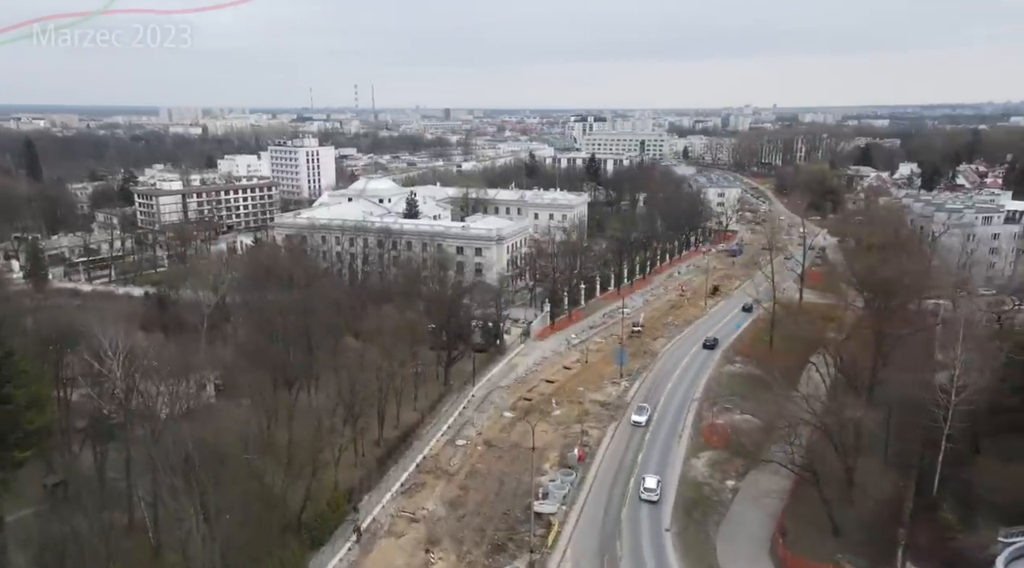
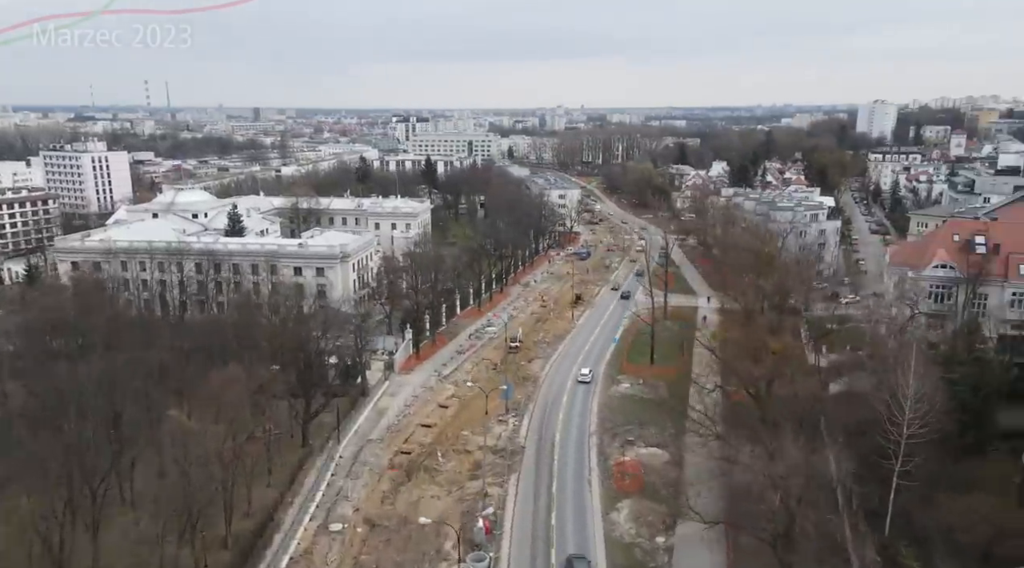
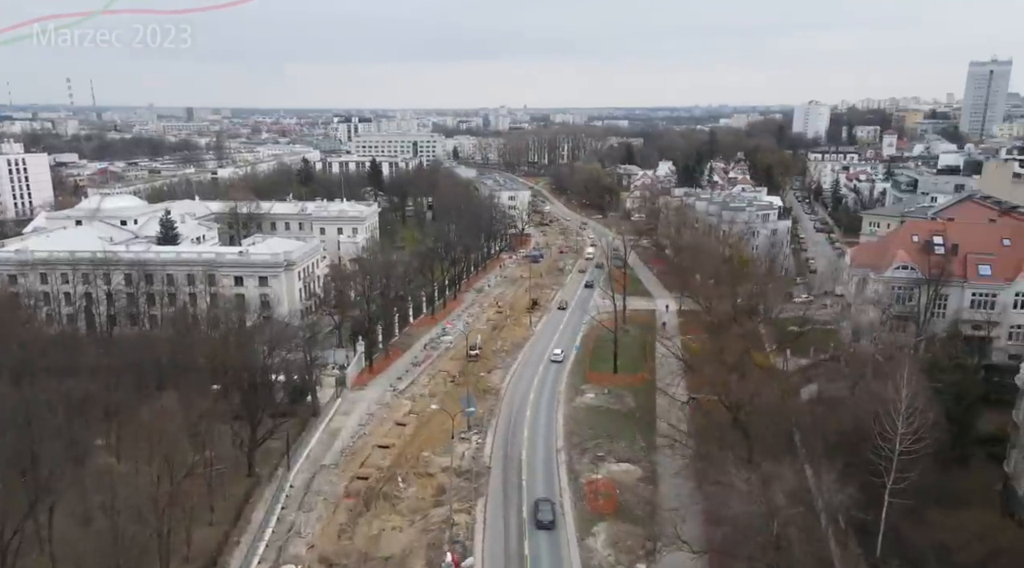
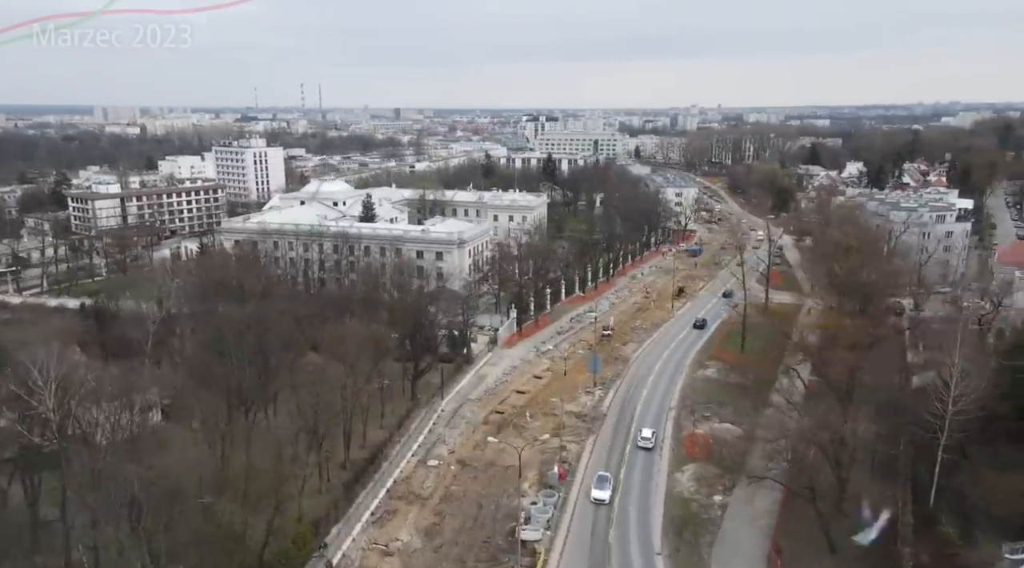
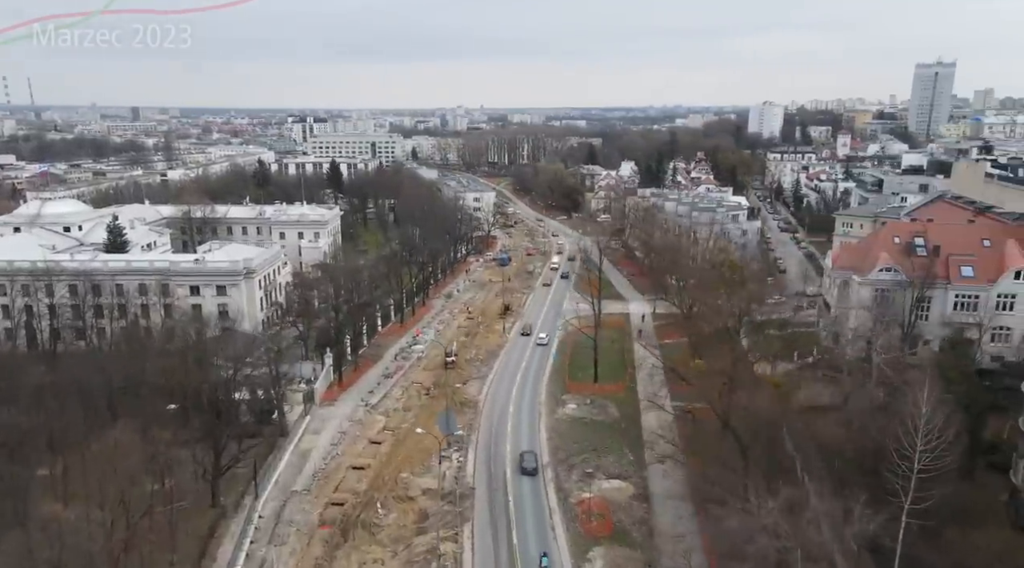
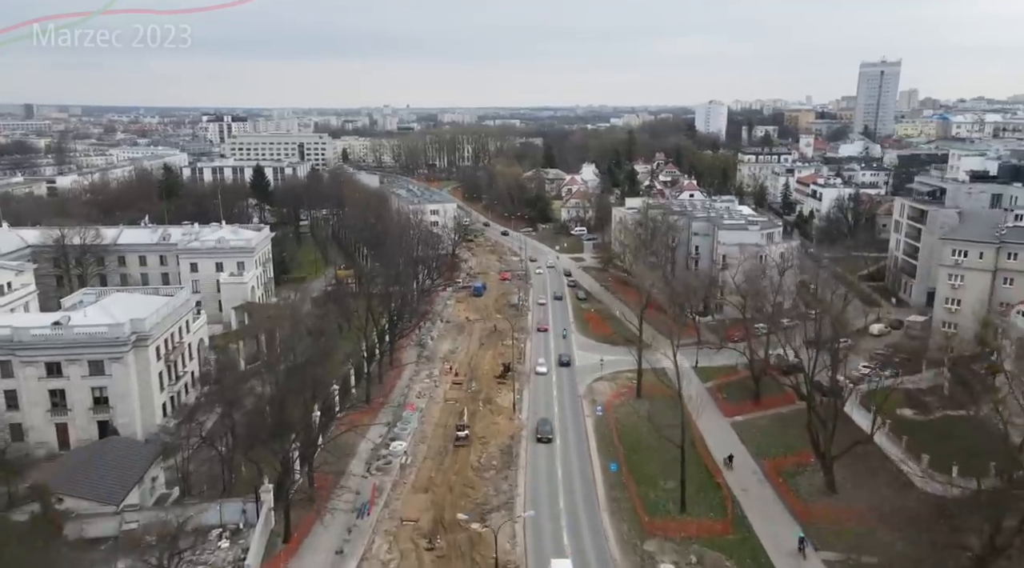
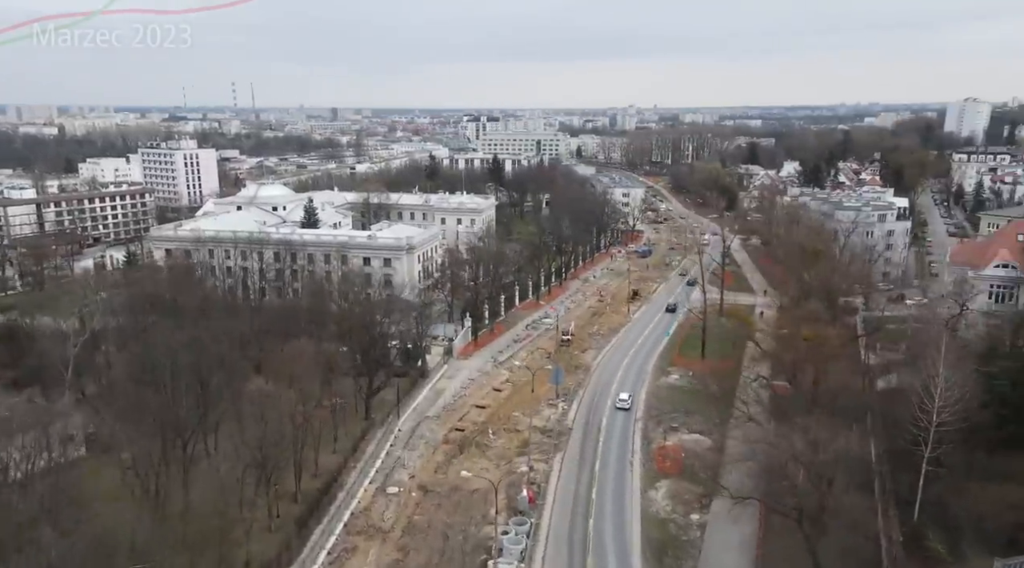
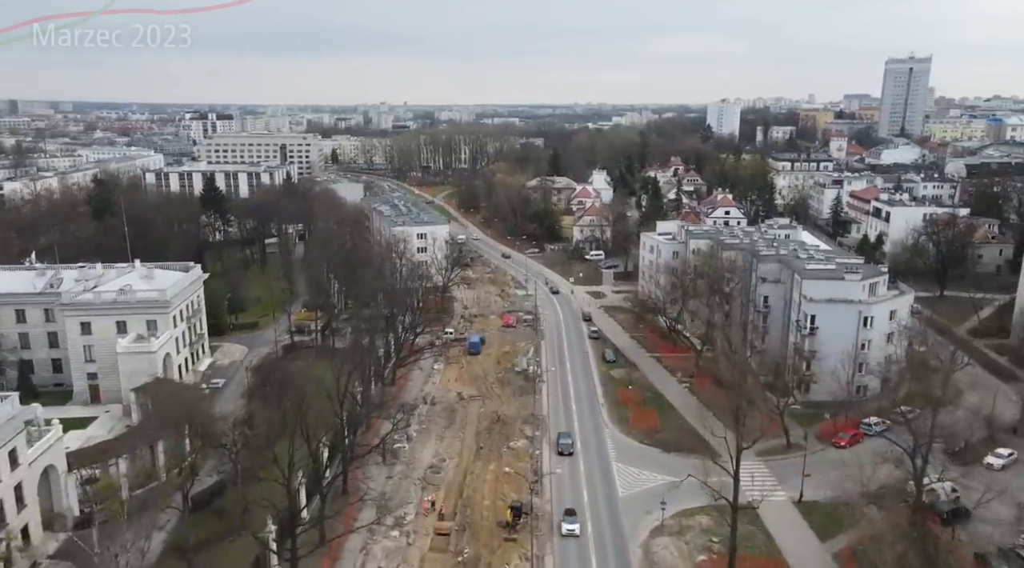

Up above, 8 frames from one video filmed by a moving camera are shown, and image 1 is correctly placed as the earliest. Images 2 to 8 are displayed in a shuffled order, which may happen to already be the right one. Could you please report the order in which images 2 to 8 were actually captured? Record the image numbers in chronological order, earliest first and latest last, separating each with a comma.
4, 7, 2, 3, 5, 6, 8
